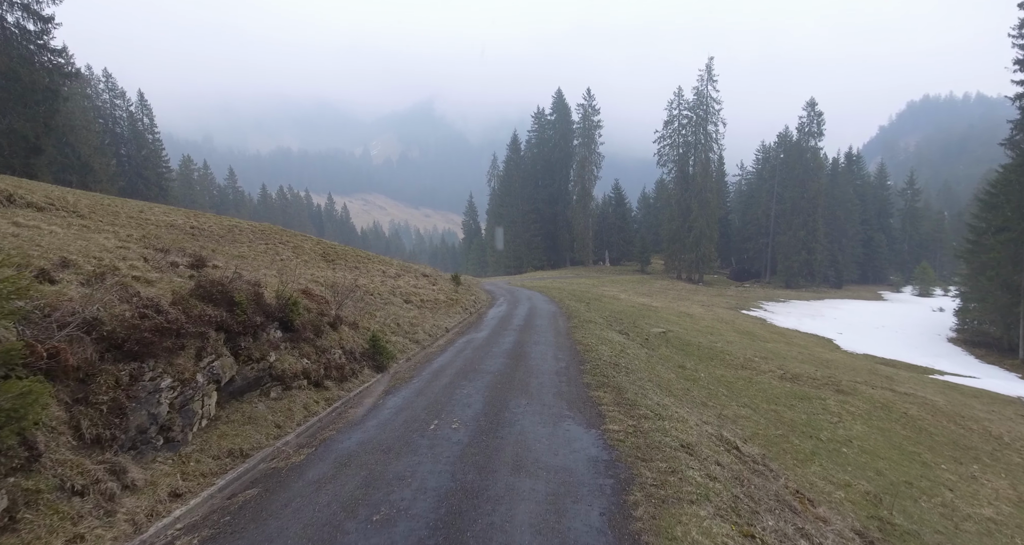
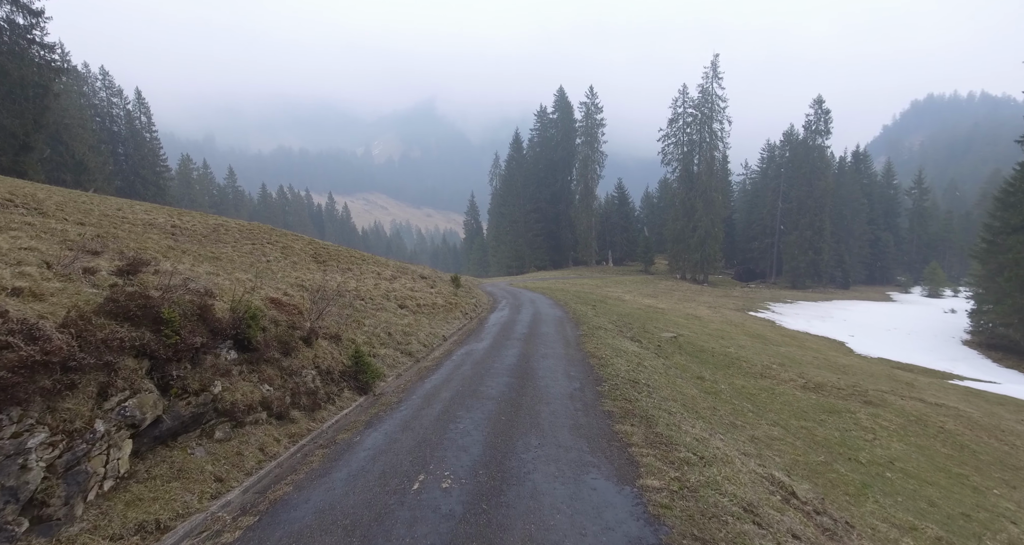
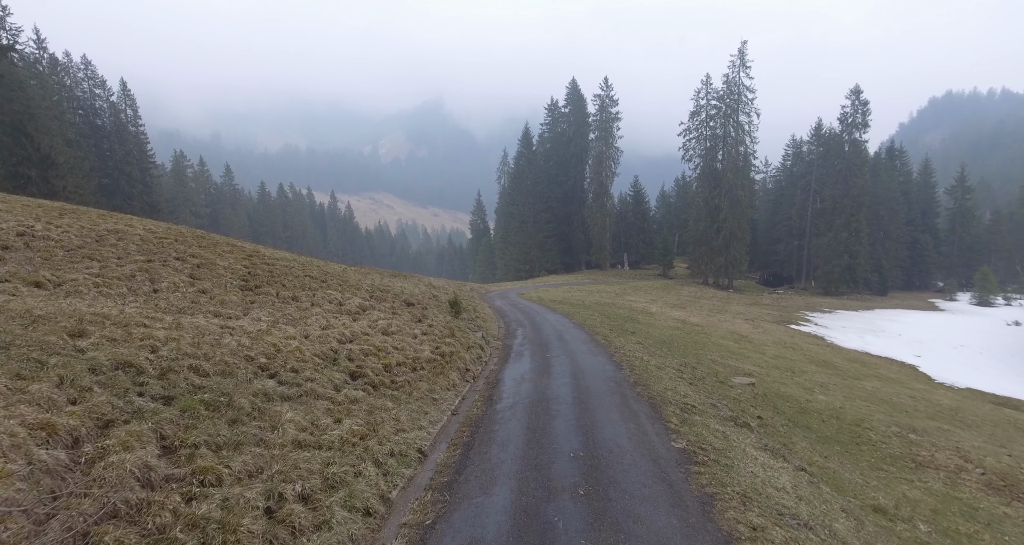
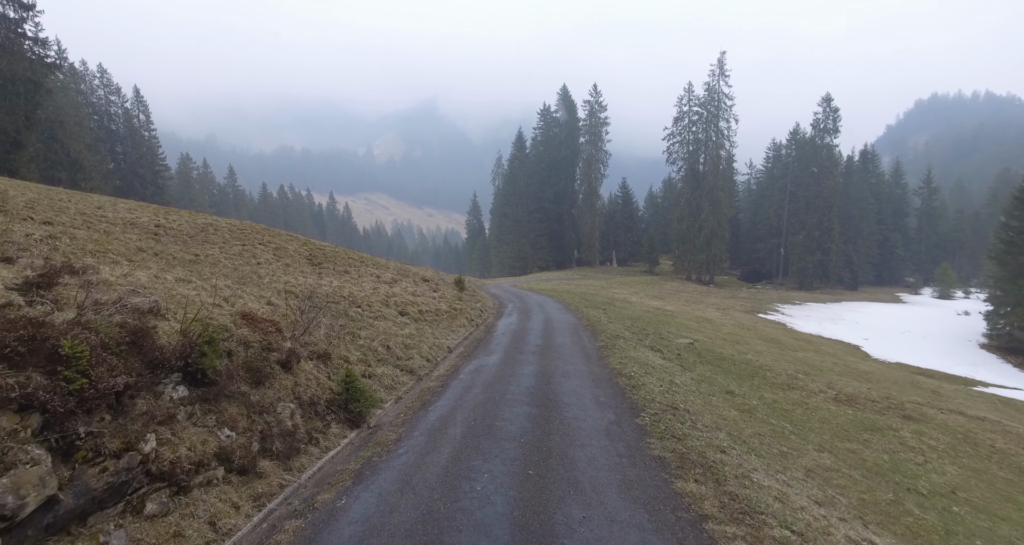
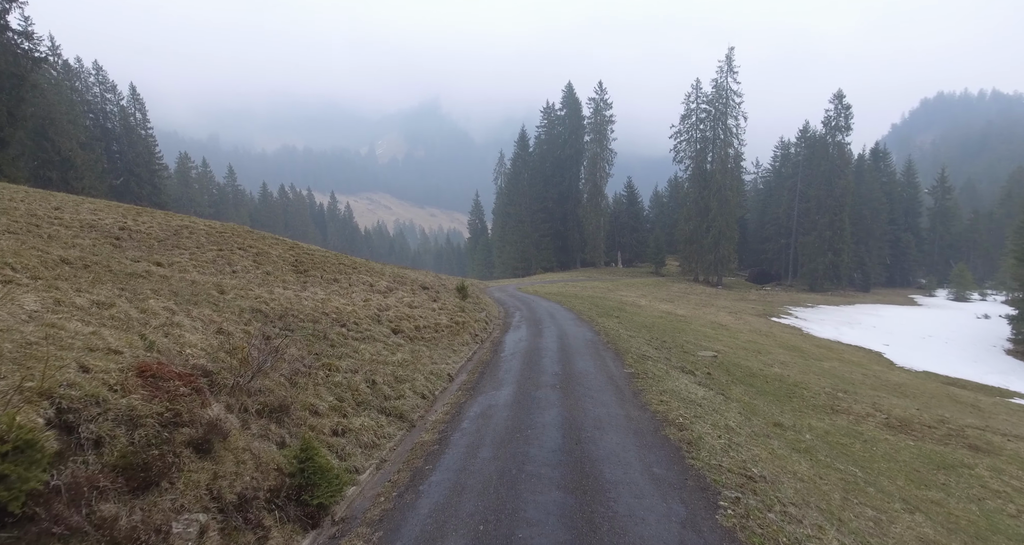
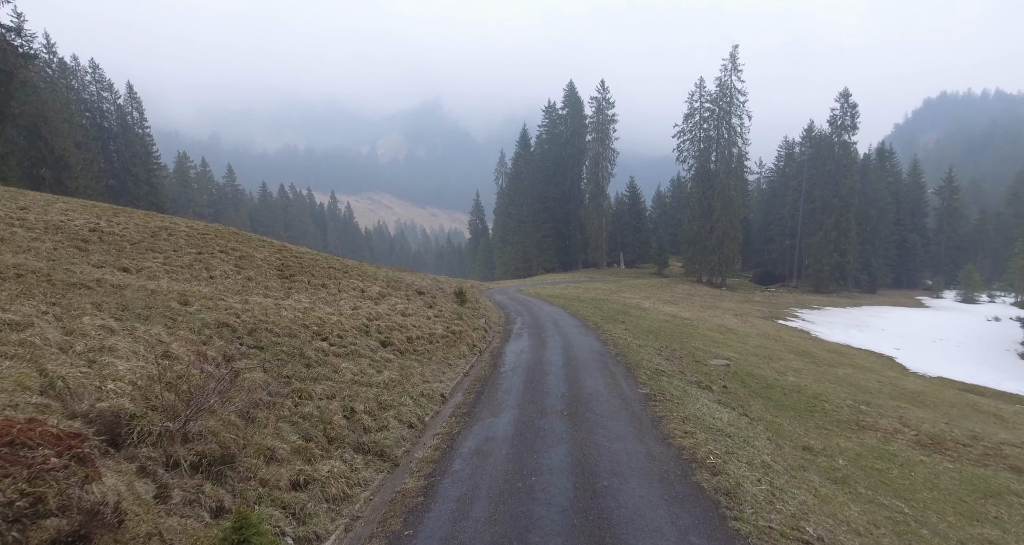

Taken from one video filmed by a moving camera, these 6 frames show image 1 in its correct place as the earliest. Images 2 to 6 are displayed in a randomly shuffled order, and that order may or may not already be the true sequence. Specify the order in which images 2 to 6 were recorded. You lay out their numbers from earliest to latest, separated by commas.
2, 4, 5, 6, 3
